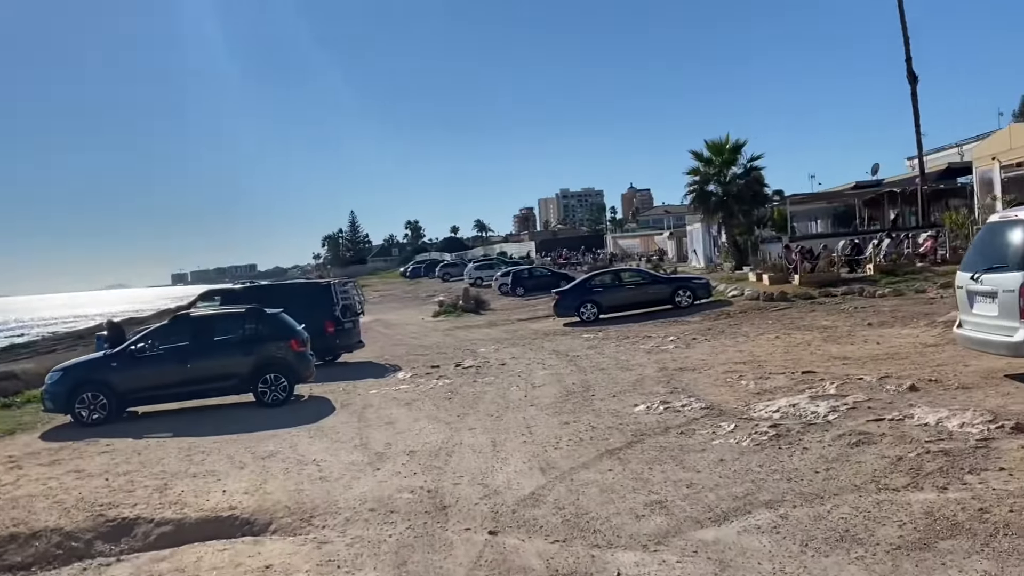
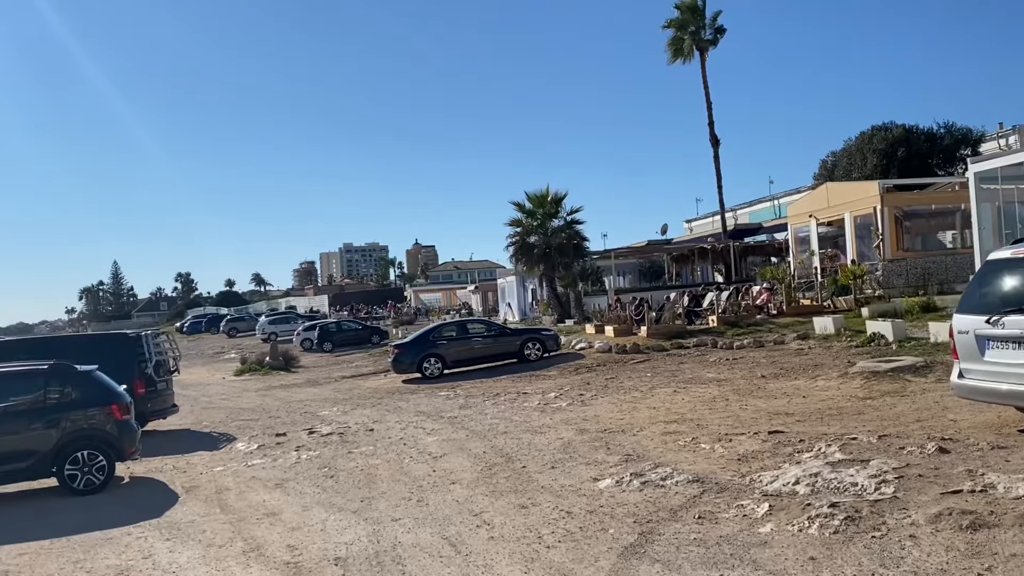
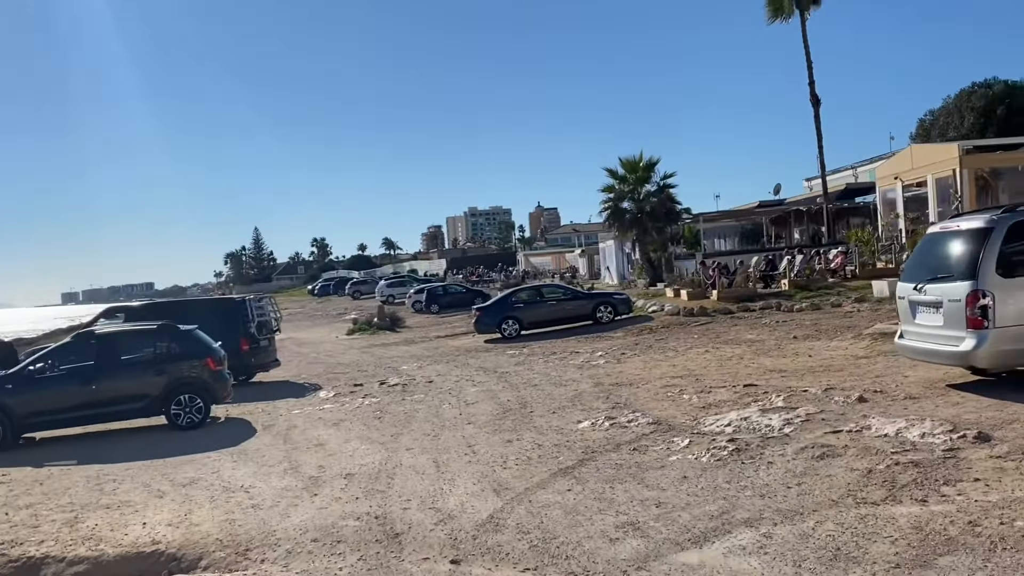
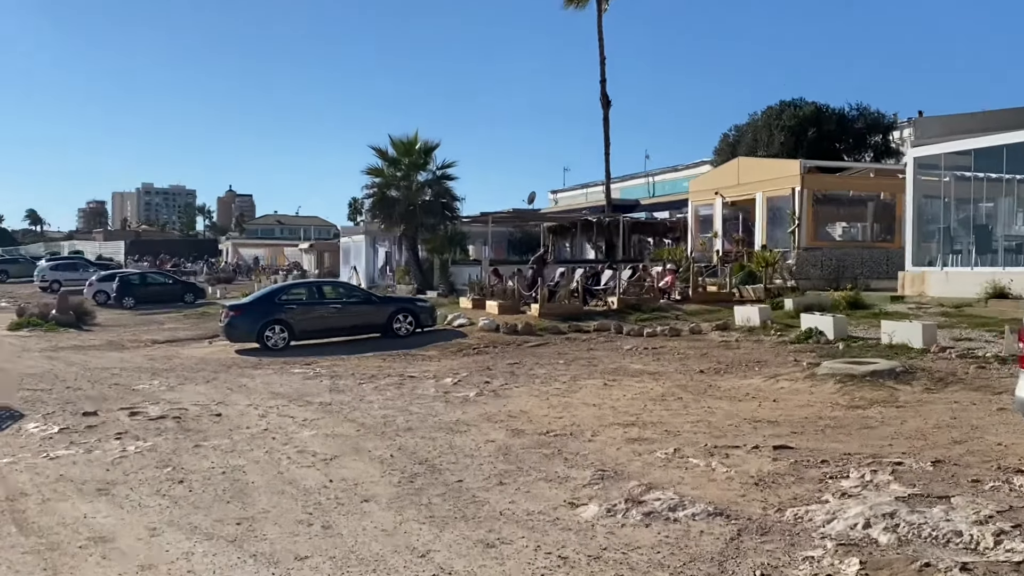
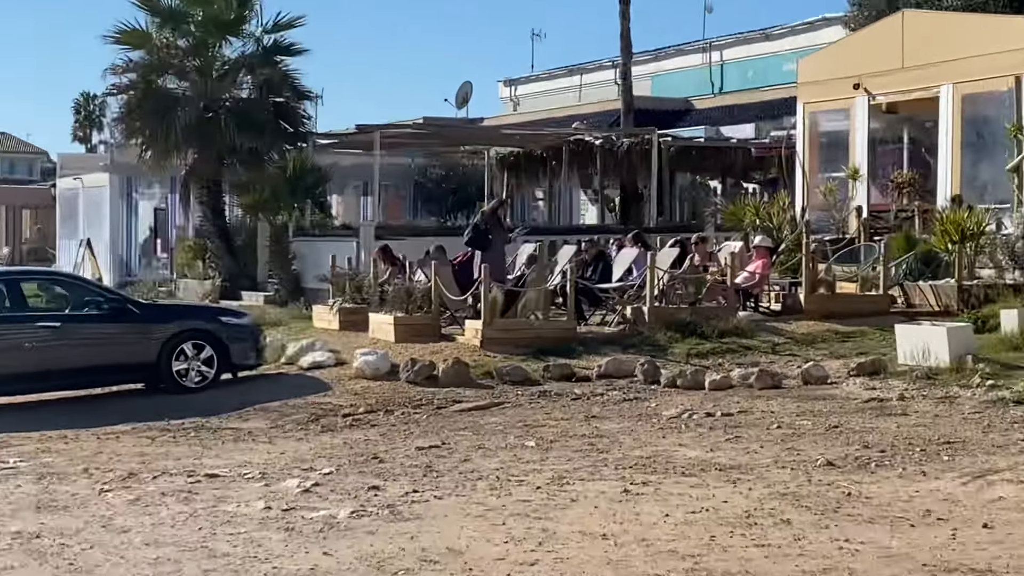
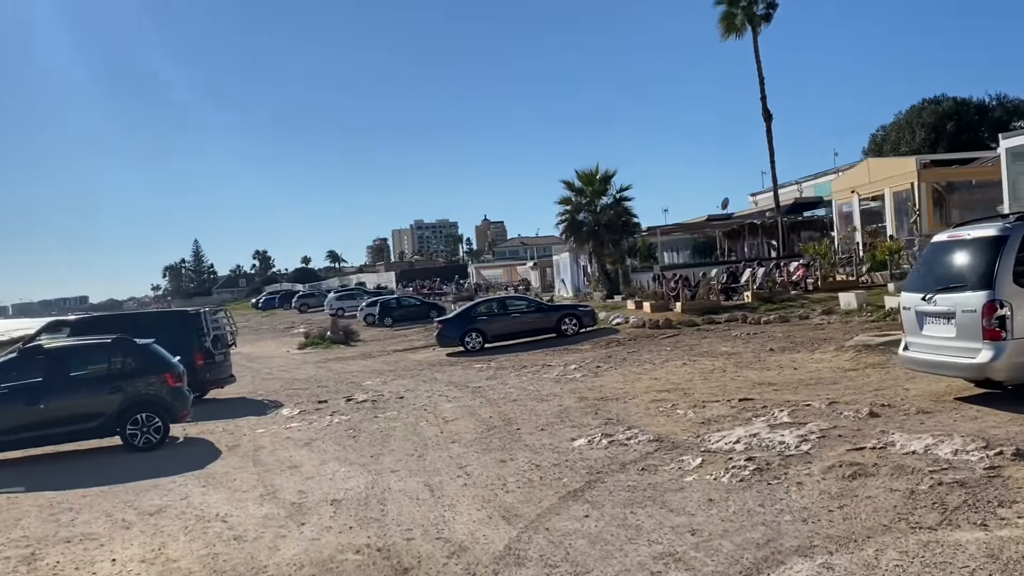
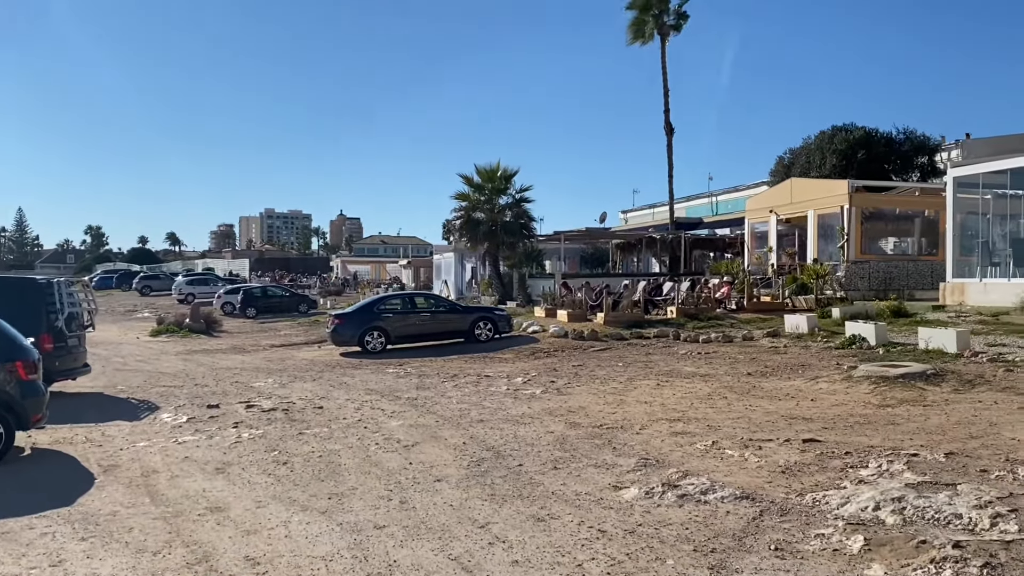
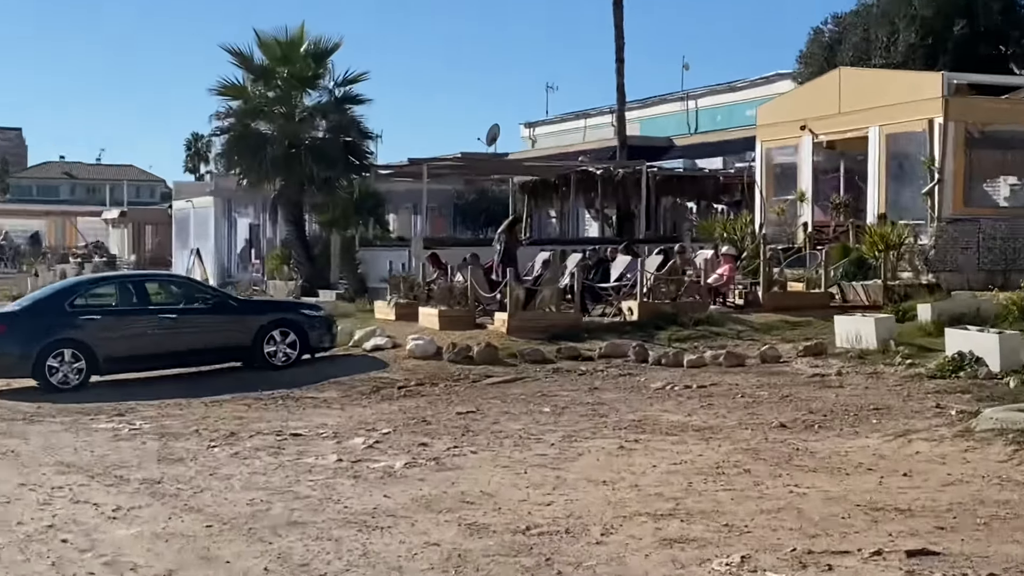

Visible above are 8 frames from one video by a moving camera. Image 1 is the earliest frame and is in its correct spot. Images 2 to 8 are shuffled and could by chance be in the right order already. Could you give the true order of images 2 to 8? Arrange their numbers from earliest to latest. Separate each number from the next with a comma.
3, 6, 2, 7, 4, 8, 5
